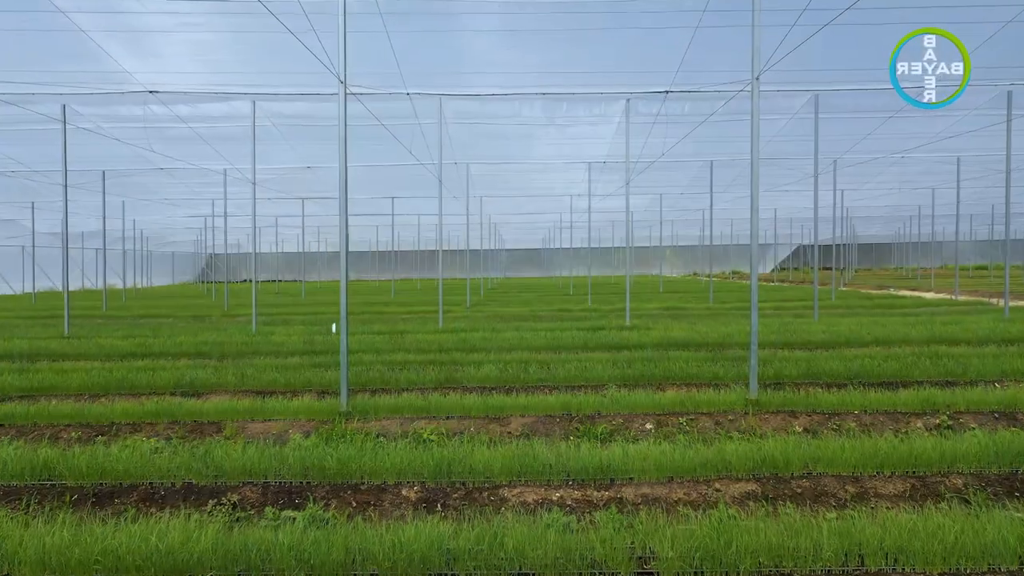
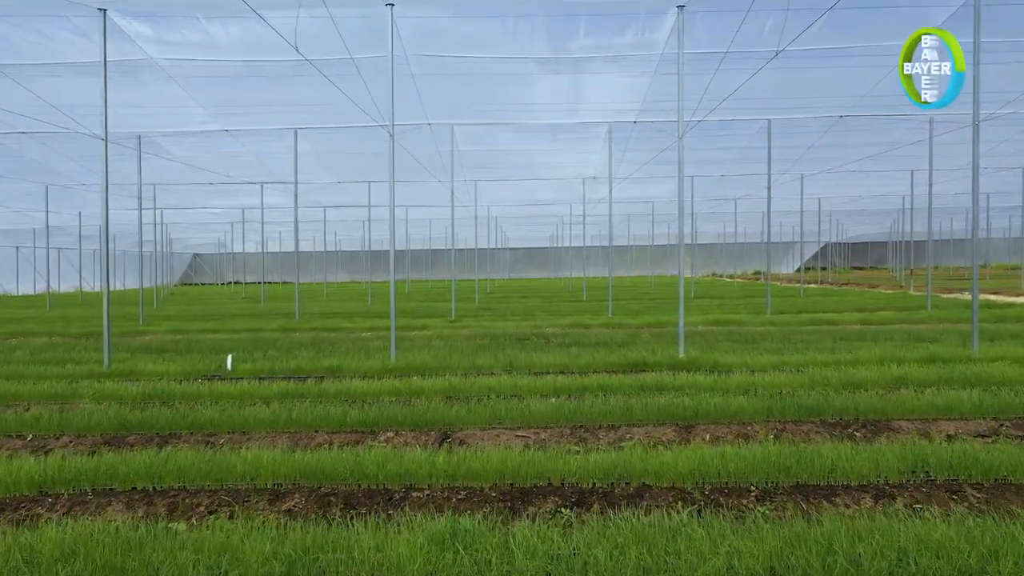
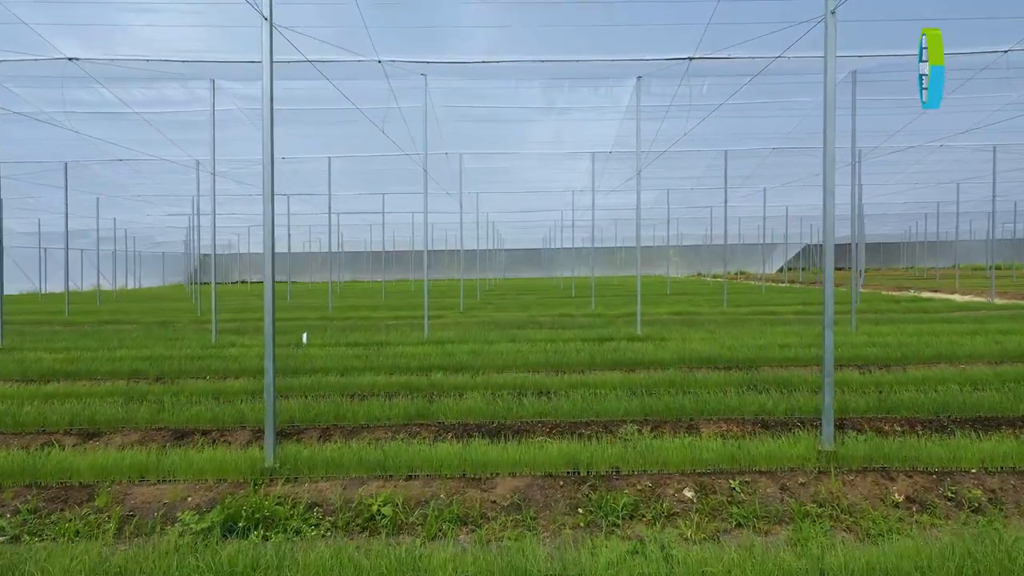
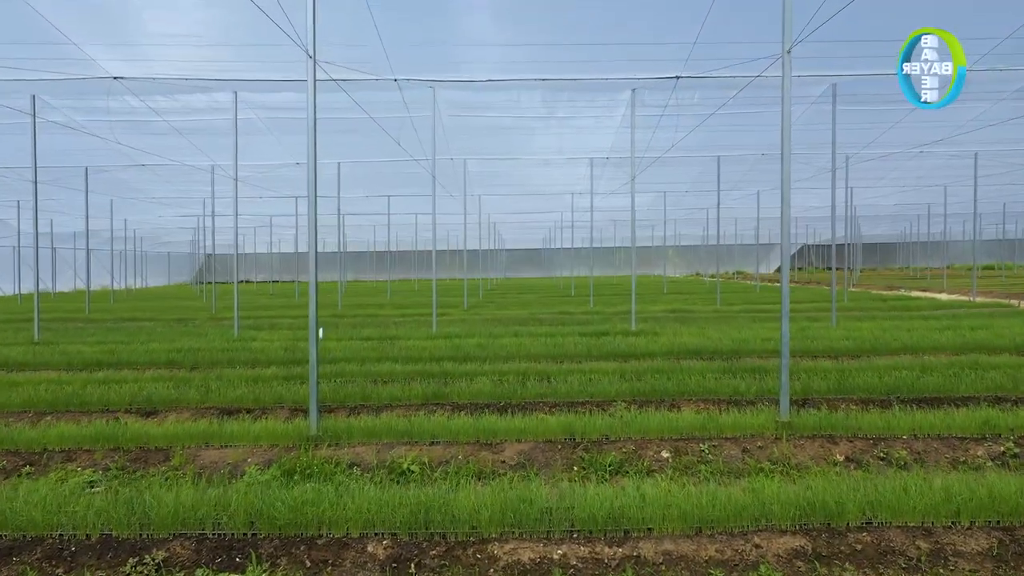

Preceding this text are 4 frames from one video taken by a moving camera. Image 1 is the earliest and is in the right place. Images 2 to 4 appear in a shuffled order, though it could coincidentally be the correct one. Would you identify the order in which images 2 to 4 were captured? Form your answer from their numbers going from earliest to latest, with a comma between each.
4, 3, 2
